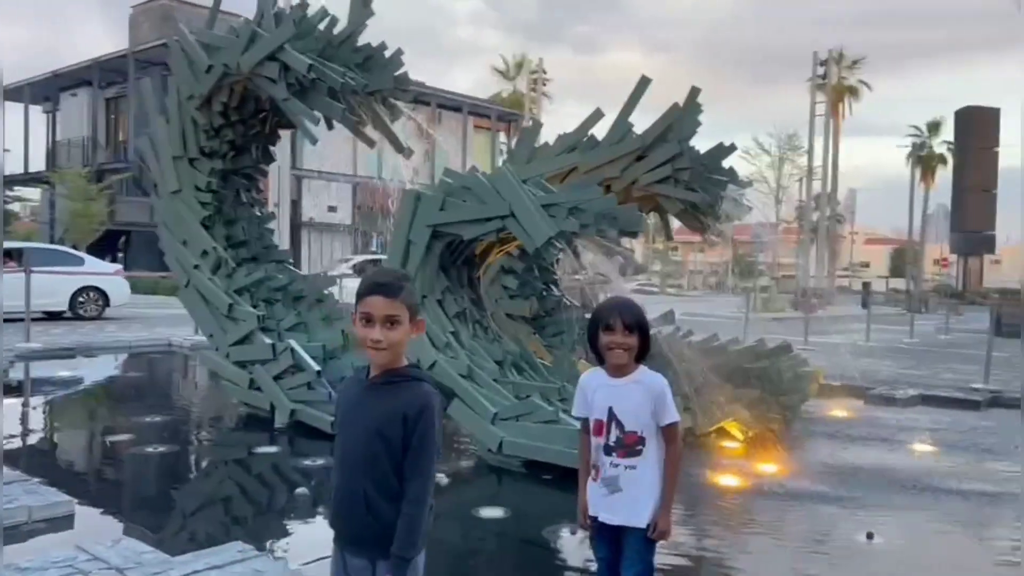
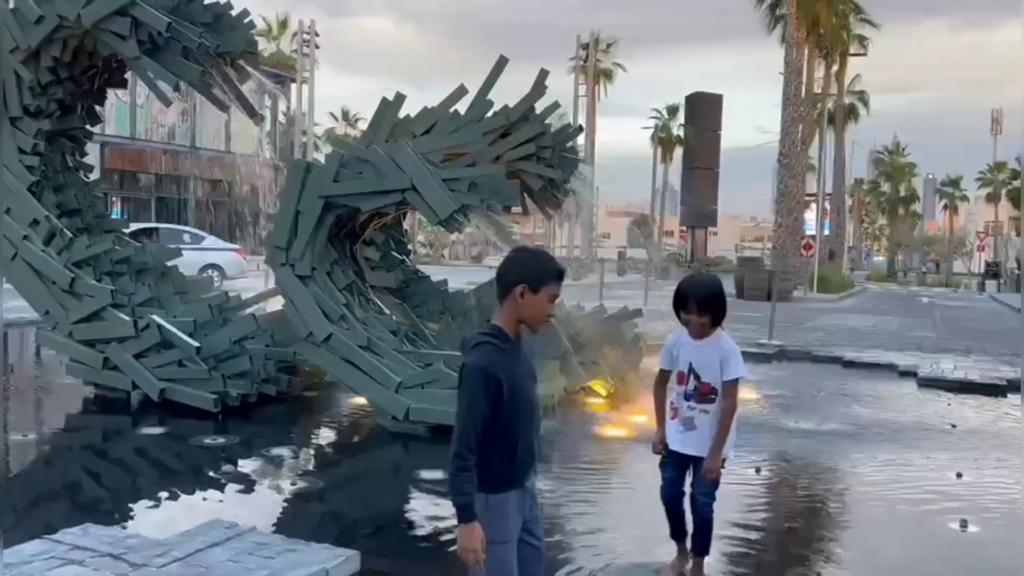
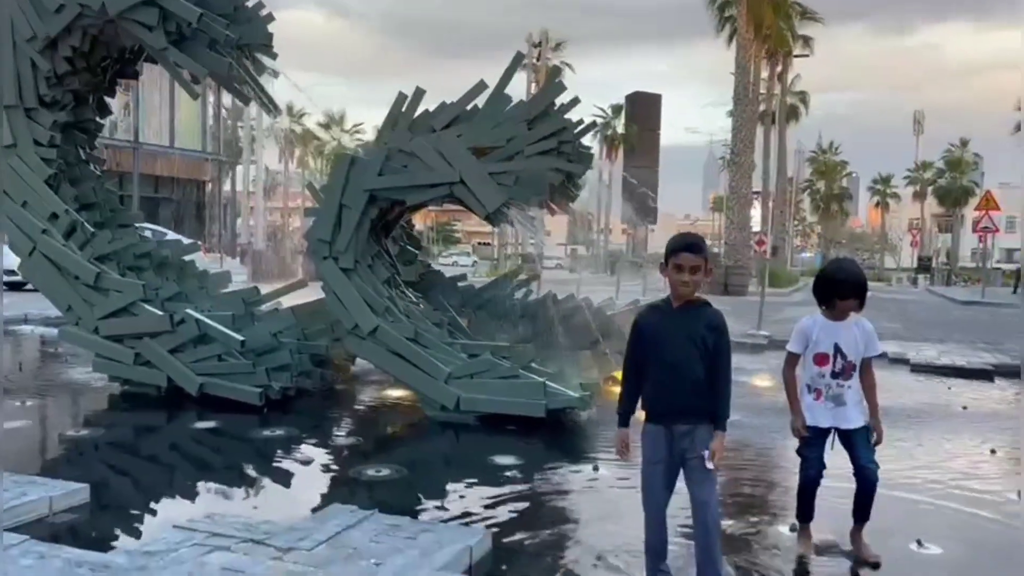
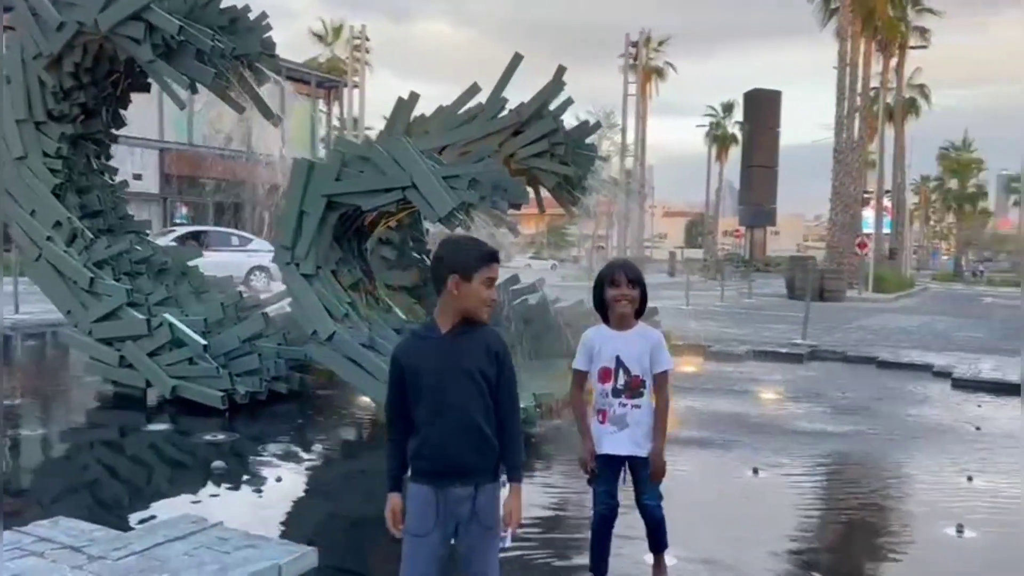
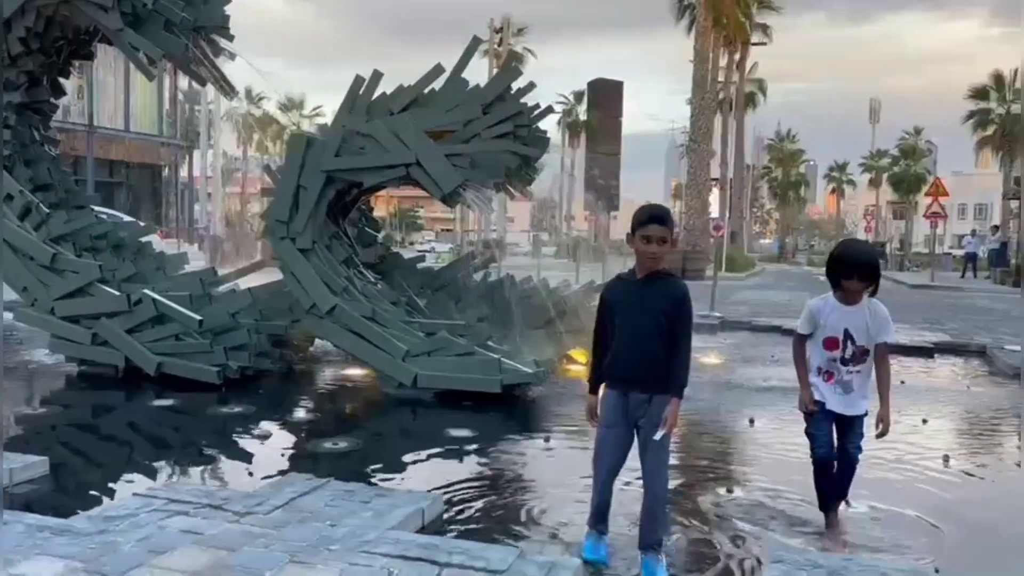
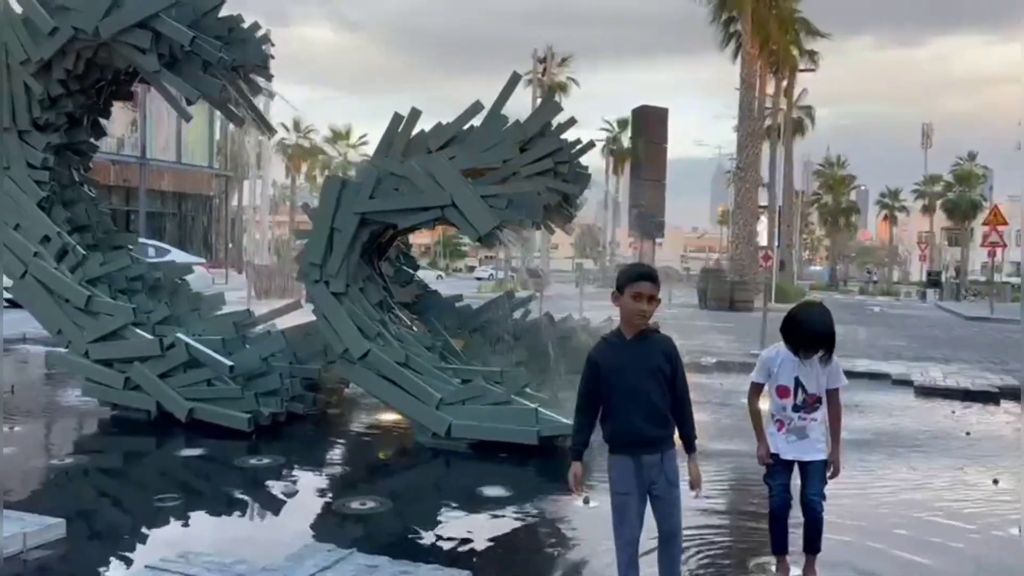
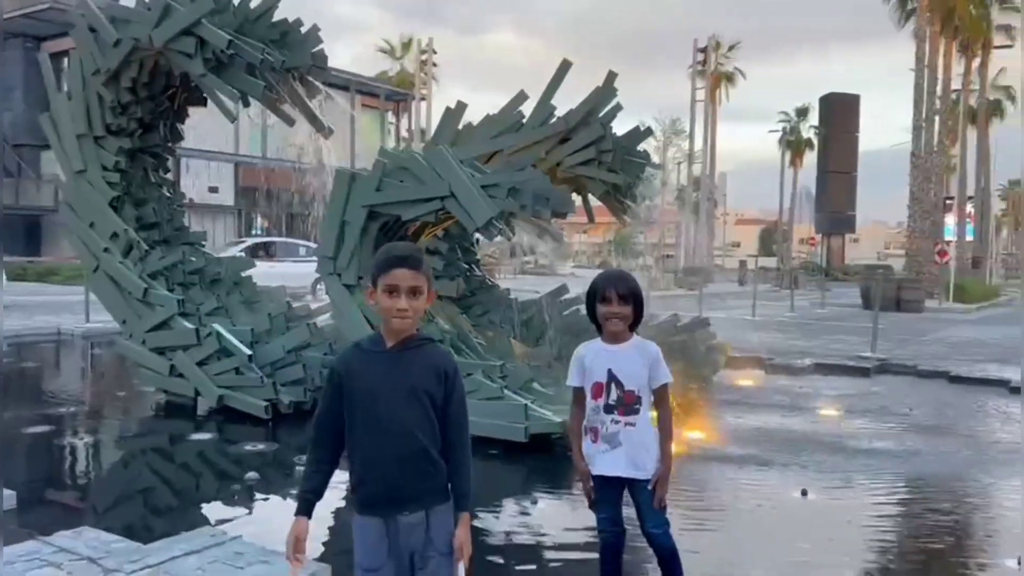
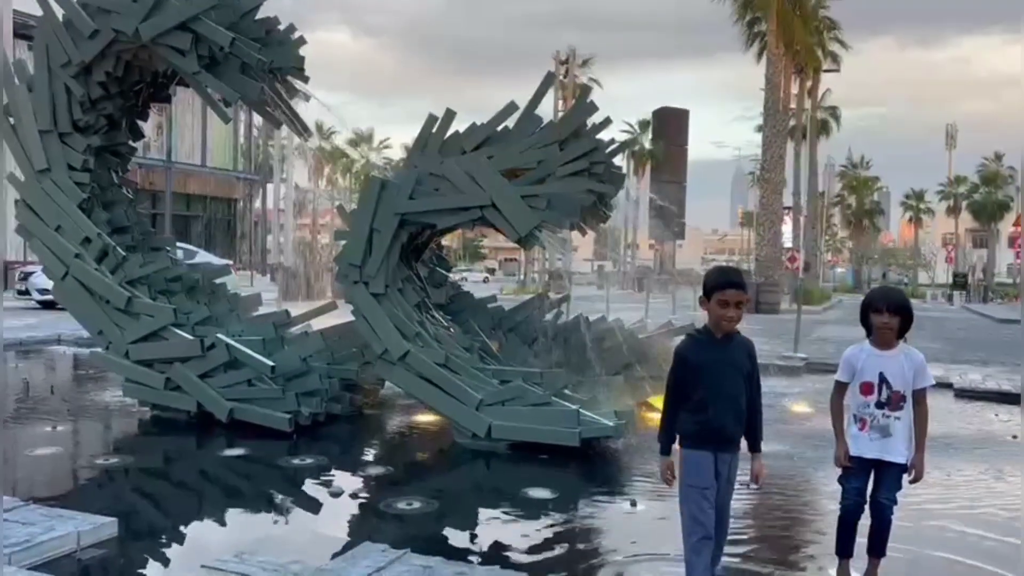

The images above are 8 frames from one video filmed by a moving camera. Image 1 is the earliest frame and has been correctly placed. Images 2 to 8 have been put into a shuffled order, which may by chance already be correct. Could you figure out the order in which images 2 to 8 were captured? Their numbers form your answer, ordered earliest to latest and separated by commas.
7, 4, 2, 6, 8, 3, 5
